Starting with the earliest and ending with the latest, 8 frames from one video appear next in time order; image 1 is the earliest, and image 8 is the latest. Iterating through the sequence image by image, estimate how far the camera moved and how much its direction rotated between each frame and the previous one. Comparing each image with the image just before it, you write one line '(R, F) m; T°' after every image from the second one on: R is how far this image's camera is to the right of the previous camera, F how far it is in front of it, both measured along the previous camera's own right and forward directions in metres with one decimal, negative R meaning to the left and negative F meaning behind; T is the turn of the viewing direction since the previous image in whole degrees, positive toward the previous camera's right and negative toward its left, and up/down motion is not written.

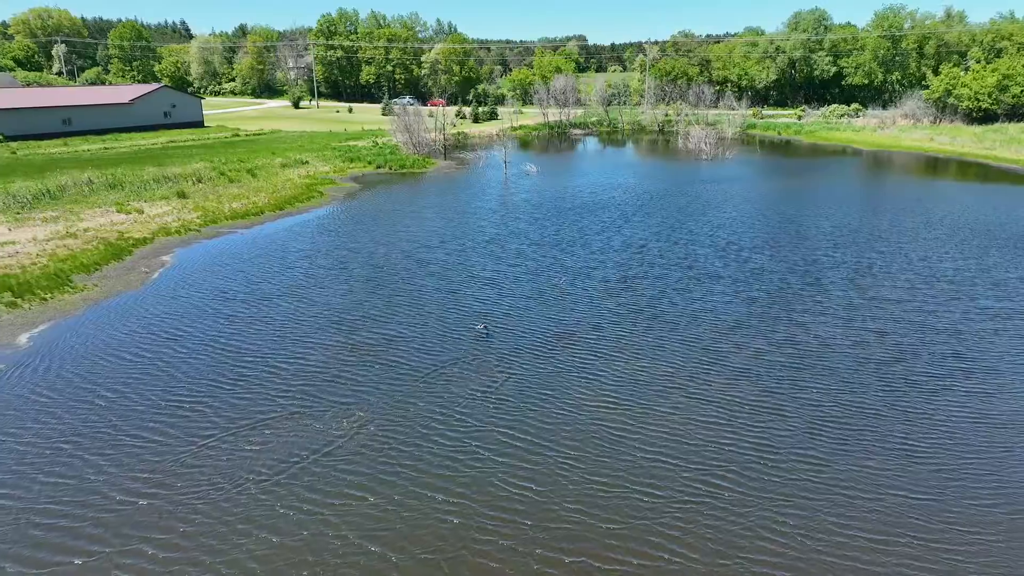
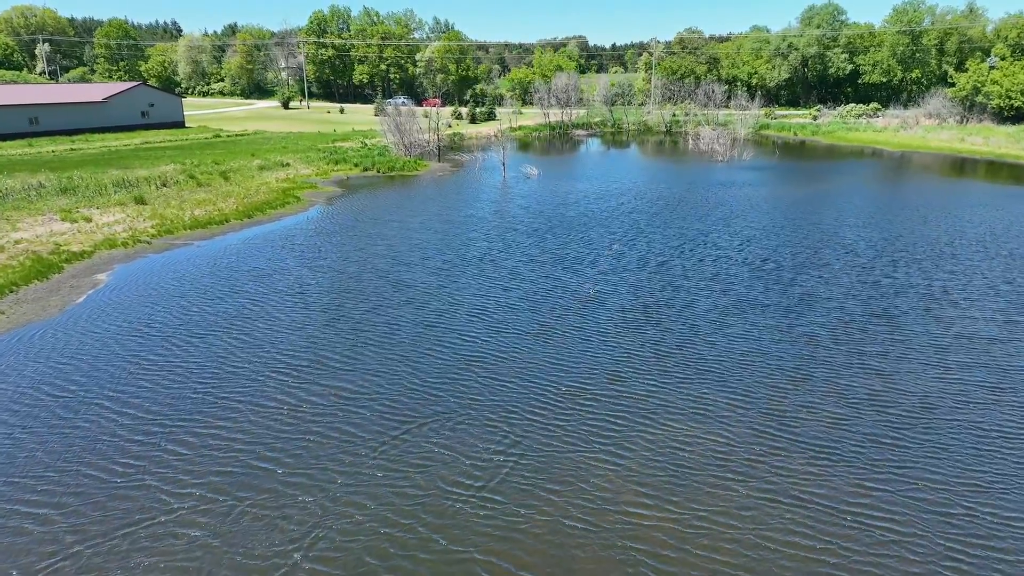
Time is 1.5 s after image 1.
(+0.2, +5.0) m; 0°
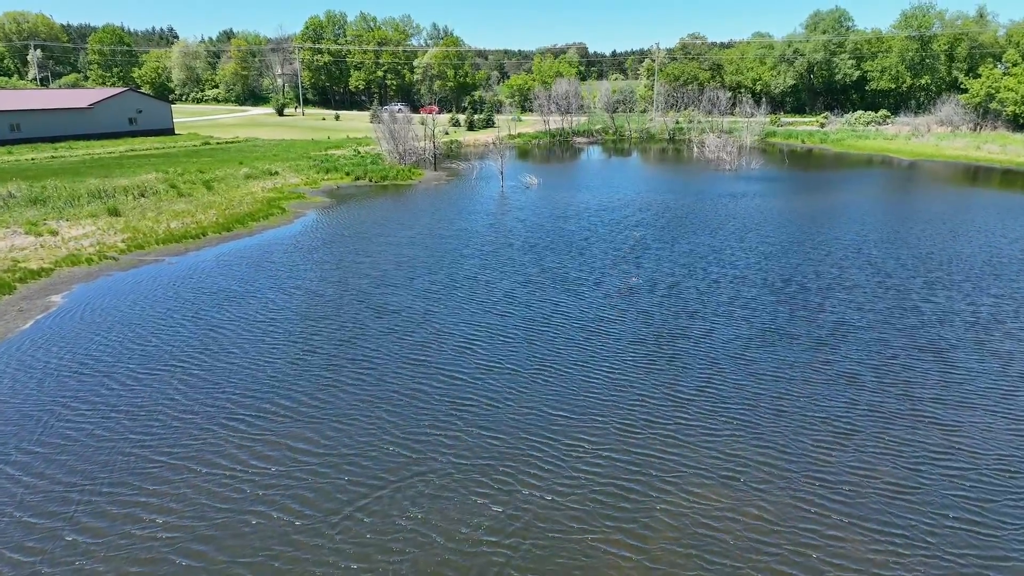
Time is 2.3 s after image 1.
(+0.2, +2.6) m; 0°
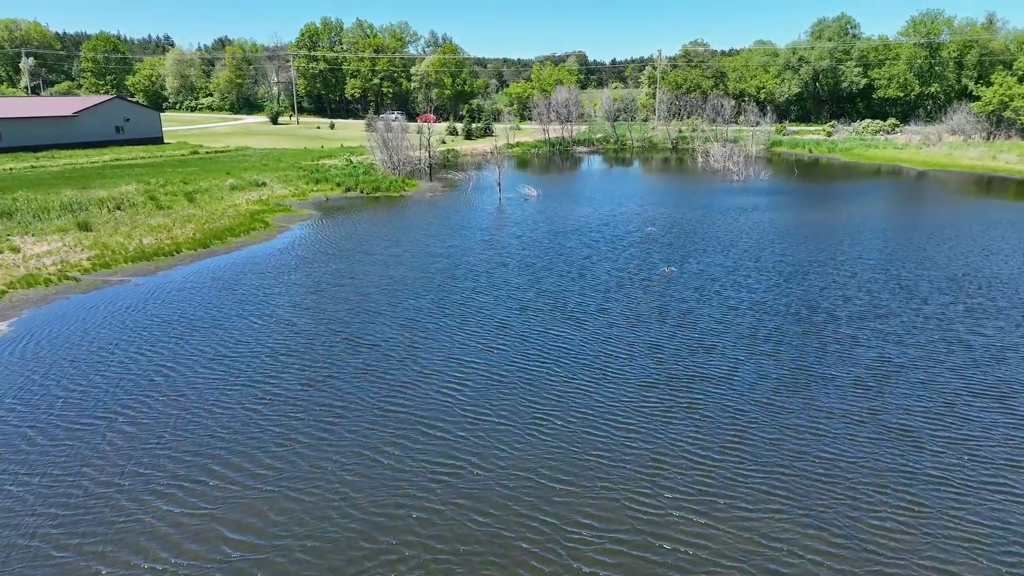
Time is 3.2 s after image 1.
(+0.2, +2.5) m; 0°
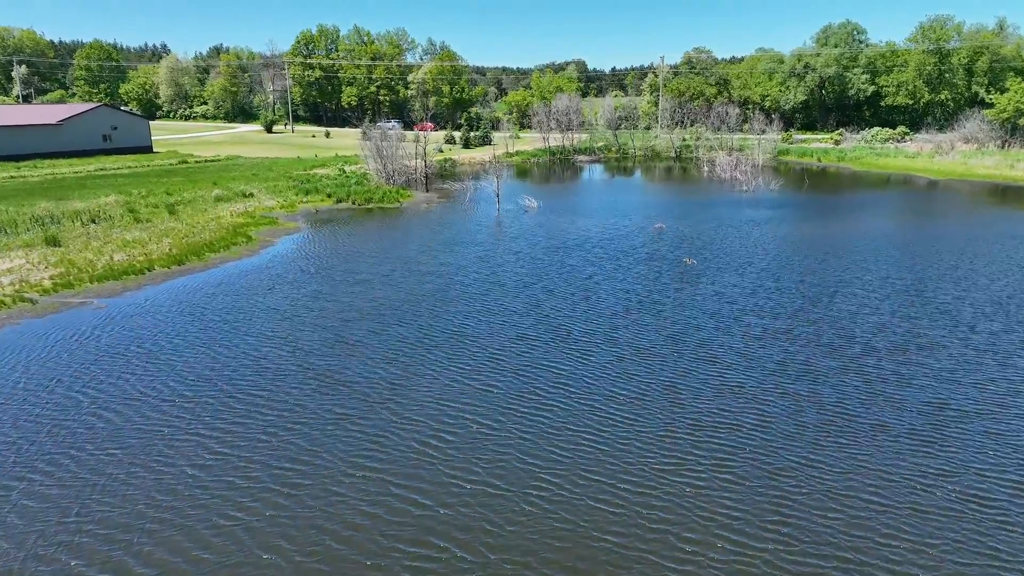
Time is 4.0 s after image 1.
(+0.1, +2.5) m; 0°
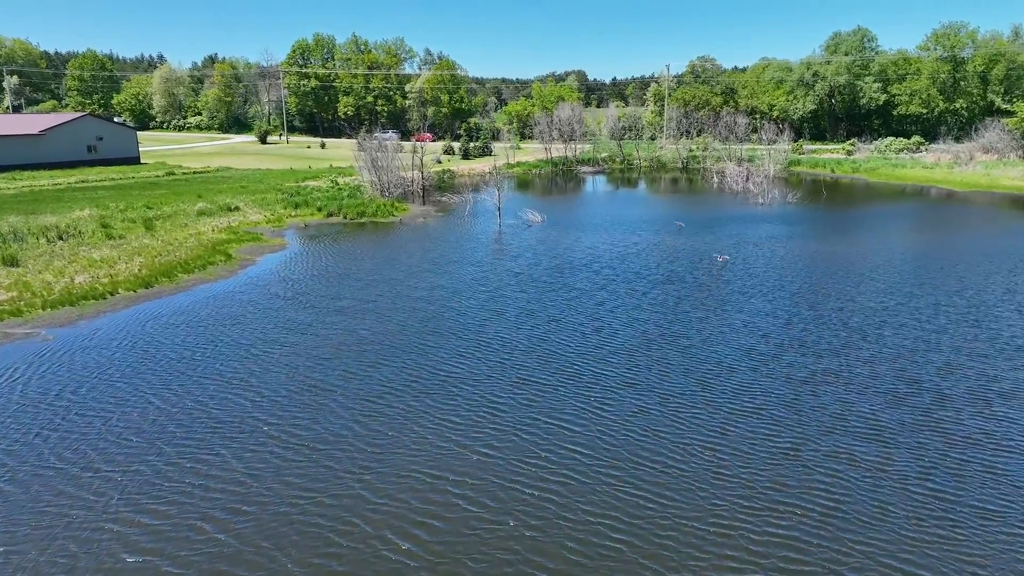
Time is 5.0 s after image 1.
(0.0, +3.1) m; 0°
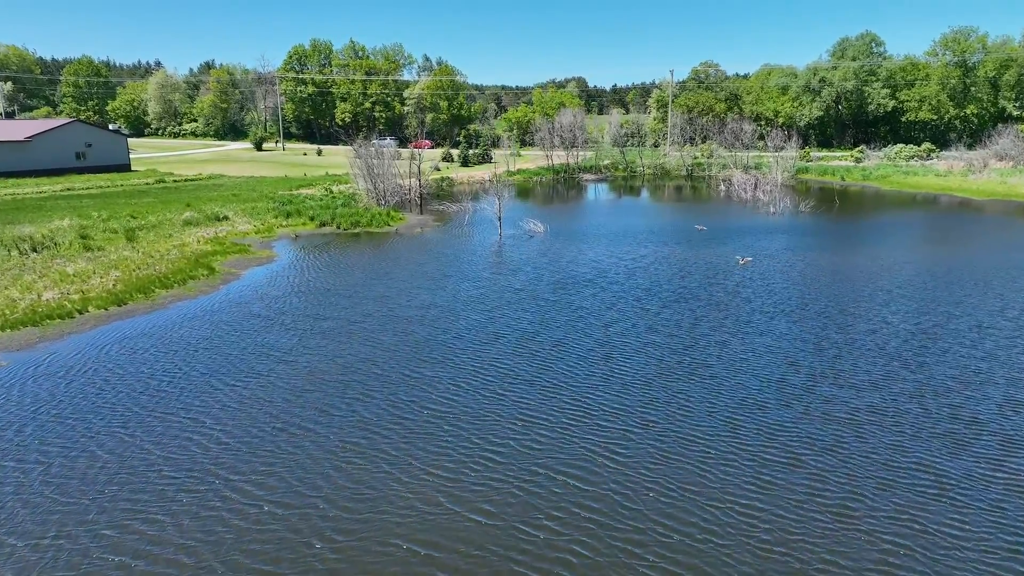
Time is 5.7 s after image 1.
(0.0, +2.1) m; 0°
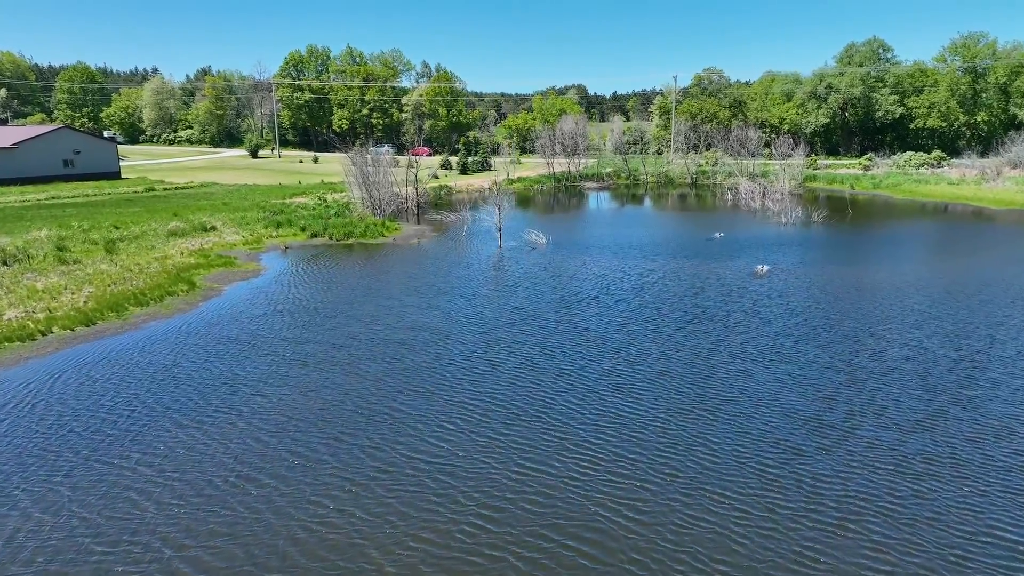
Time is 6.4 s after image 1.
(0.0, +2.0) m; 0°
